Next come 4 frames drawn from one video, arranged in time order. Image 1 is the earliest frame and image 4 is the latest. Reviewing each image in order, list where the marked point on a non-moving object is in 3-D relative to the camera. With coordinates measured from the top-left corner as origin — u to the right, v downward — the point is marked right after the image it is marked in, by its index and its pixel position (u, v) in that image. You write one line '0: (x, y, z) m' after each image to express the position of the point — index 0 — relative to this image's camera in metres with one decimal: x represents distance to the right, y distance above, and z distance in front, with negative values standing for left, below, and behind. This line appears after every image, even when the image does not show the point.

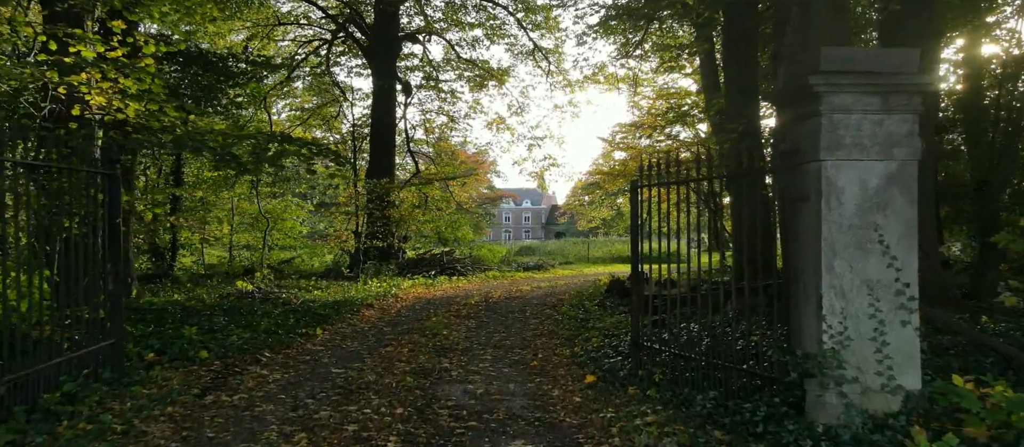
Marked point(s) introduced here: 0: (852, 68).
0: (+2.0, +0.9, +4.0) m
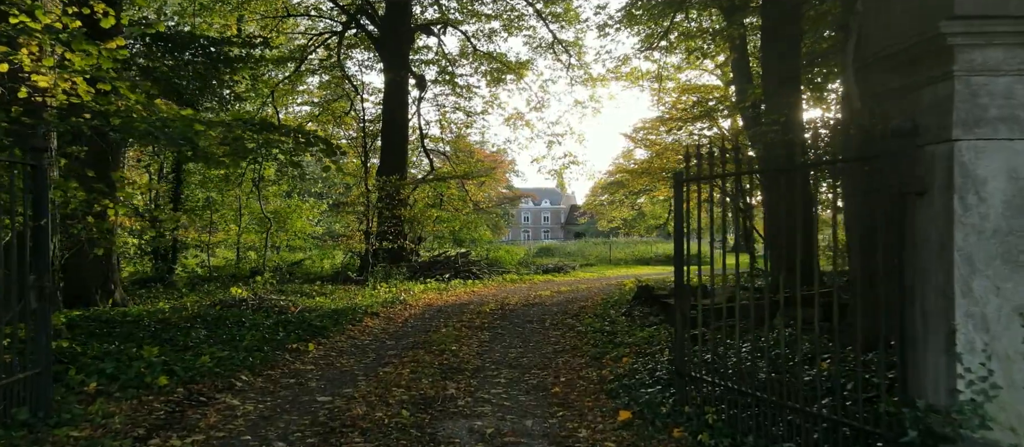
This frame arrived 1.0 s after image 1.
0: (+2.1, +0.9, +2.9) m
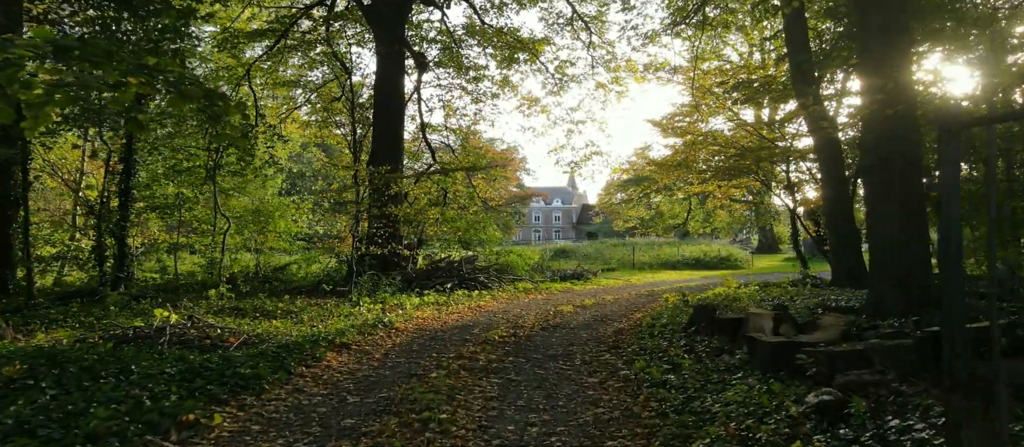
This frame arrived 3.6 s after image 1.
0: (+2.2, +0.9, 0.0) m
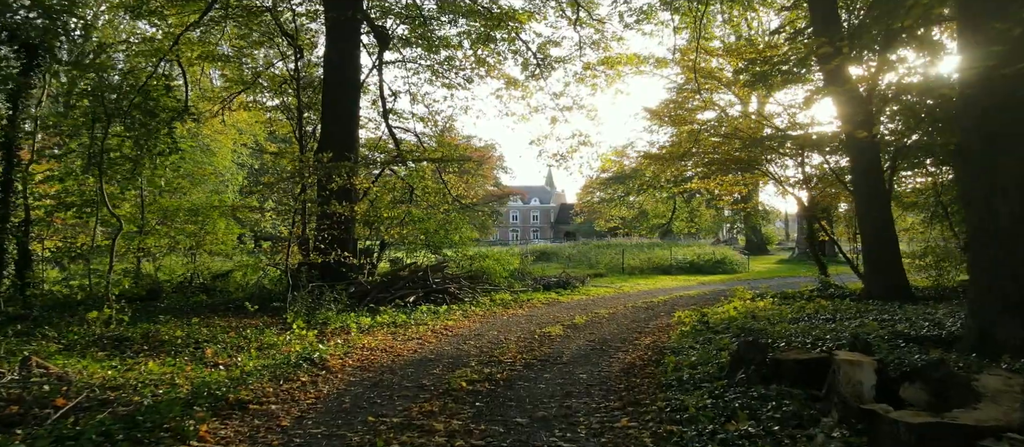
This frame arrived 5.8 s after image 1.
0: (+2.2, +0.9, -2.5) m
